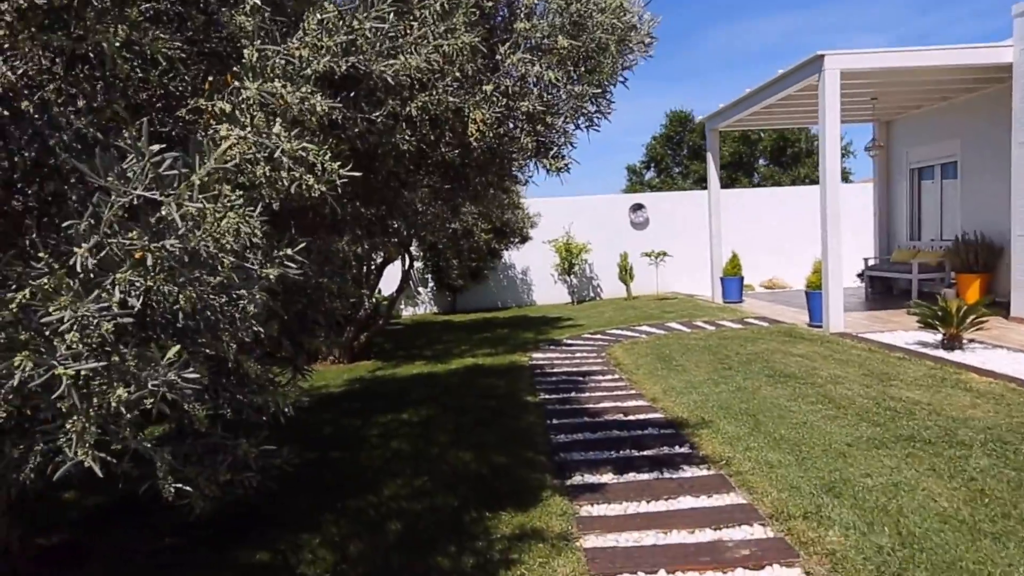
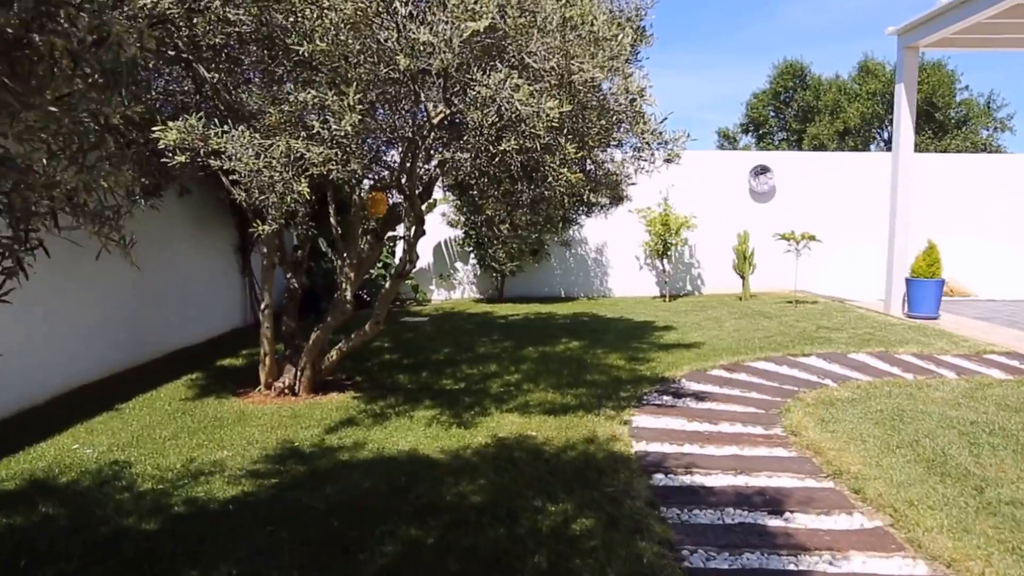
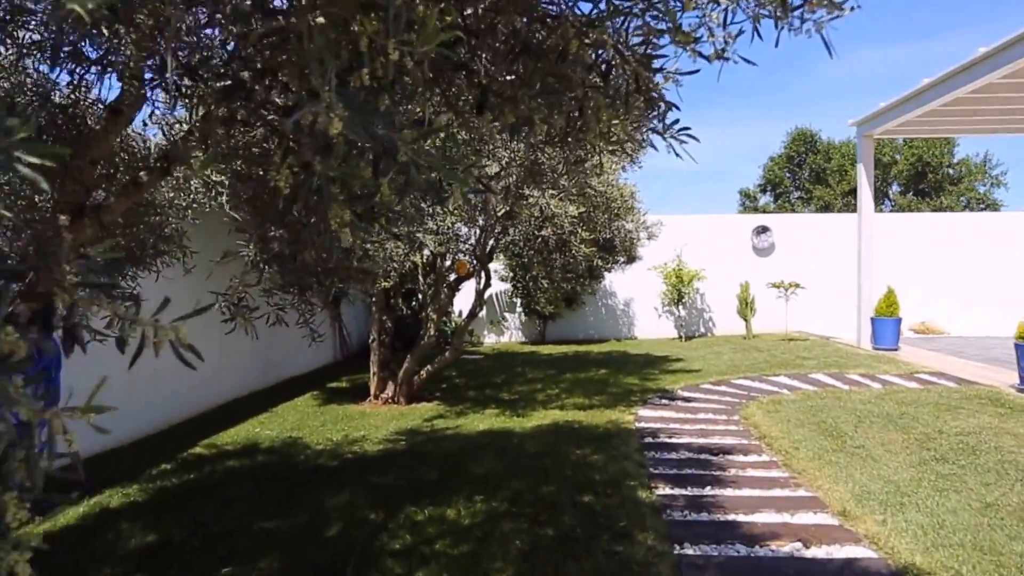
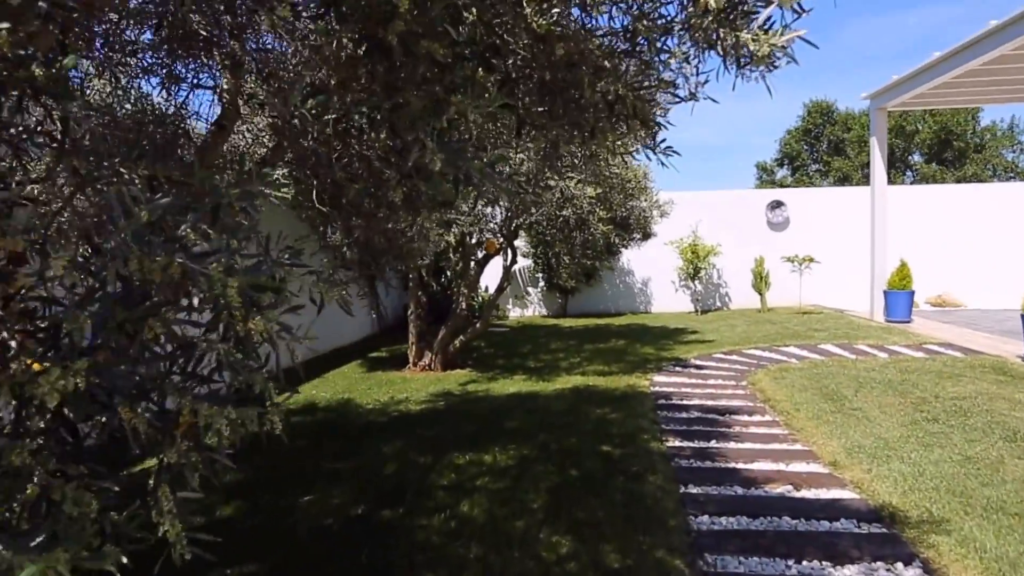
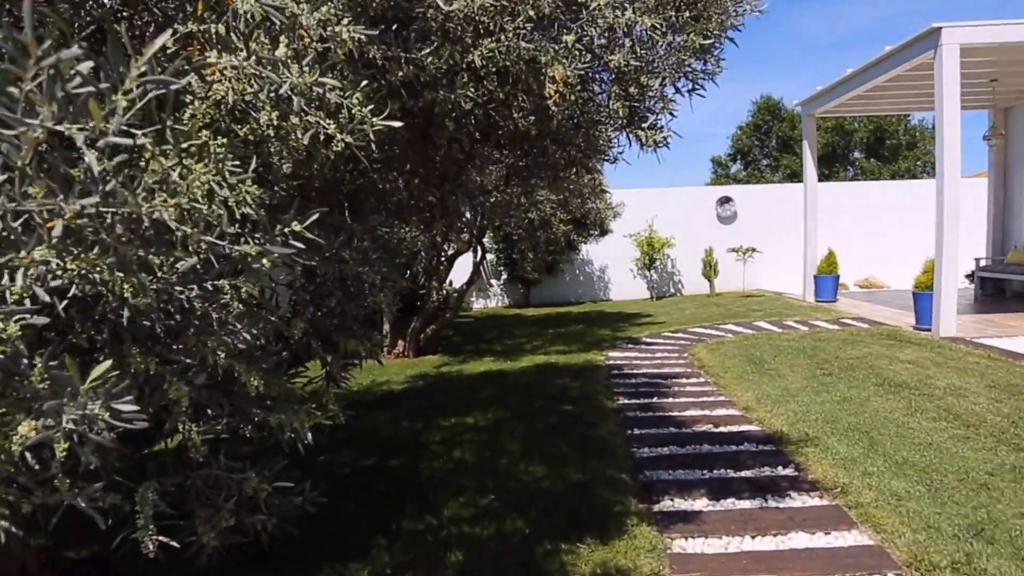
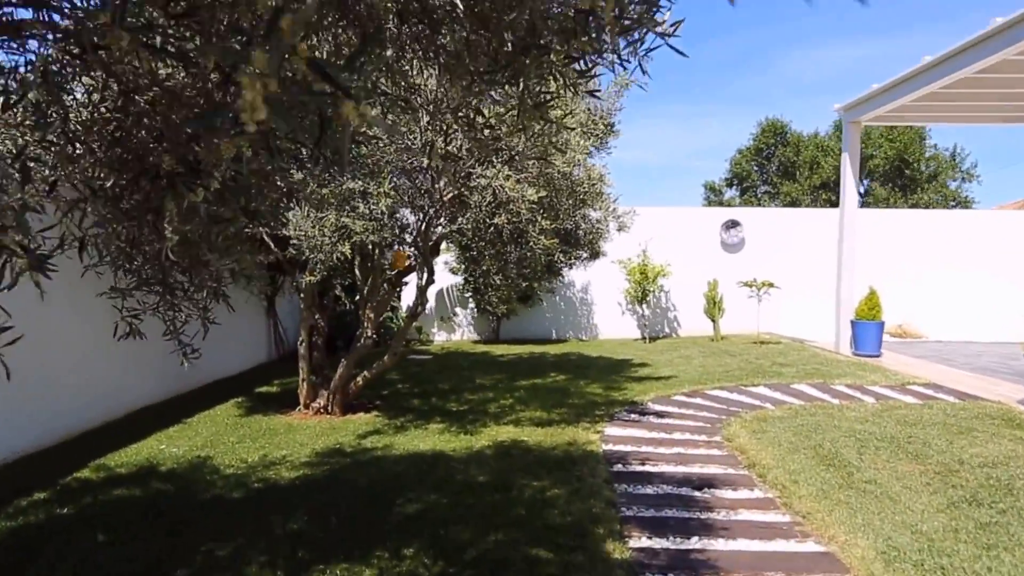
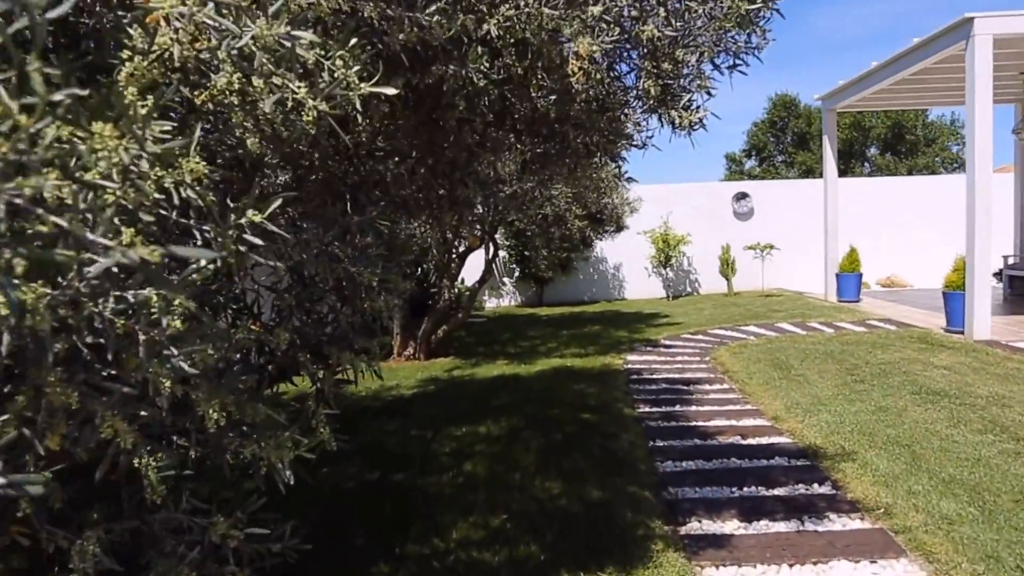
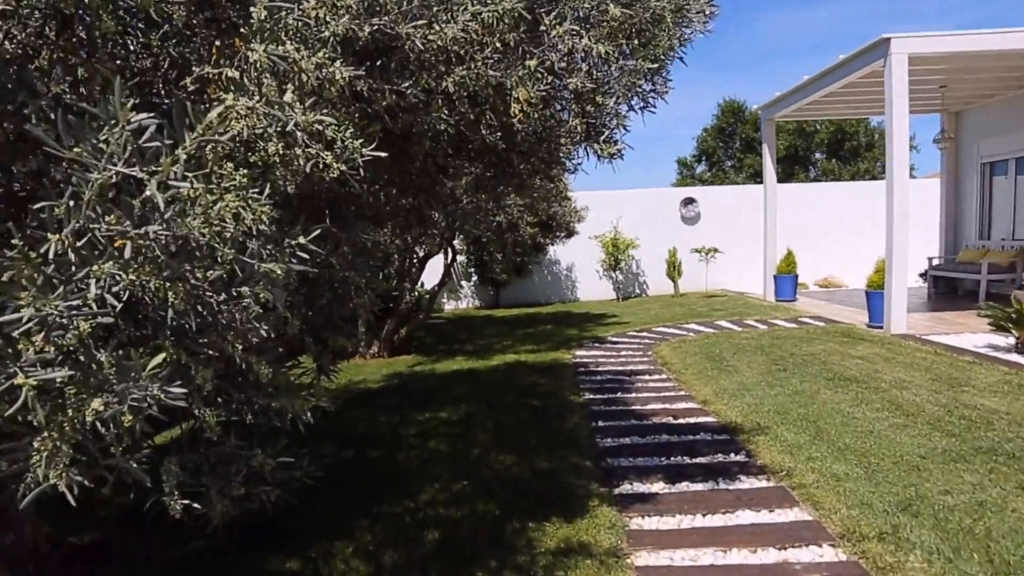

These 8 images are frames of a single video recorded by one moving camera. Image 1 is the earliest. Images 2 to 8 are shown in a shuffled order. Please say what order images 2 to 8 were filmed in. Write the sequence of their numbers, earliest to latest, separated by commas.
8, 5, 7, 4, 3, 6, 2
